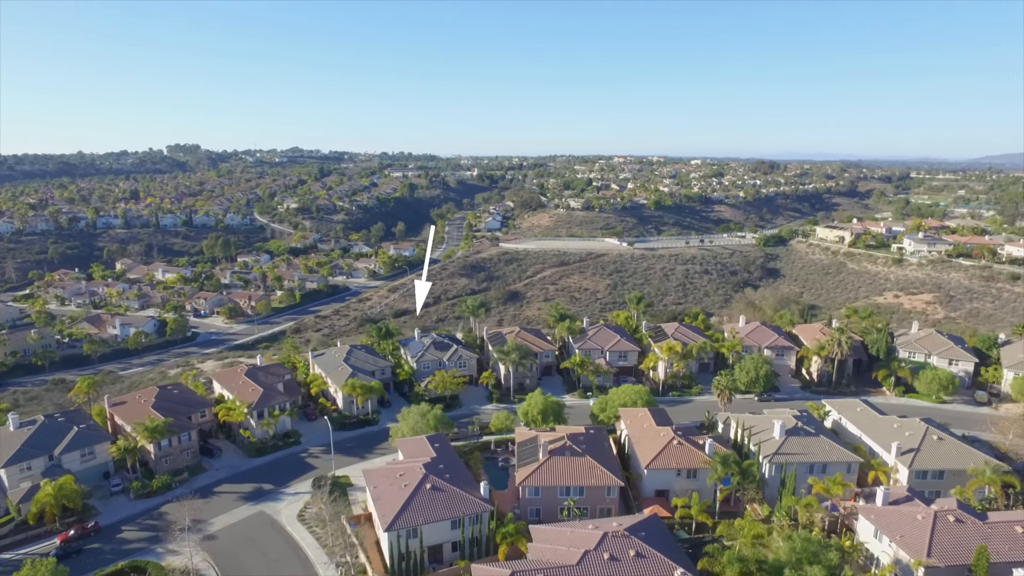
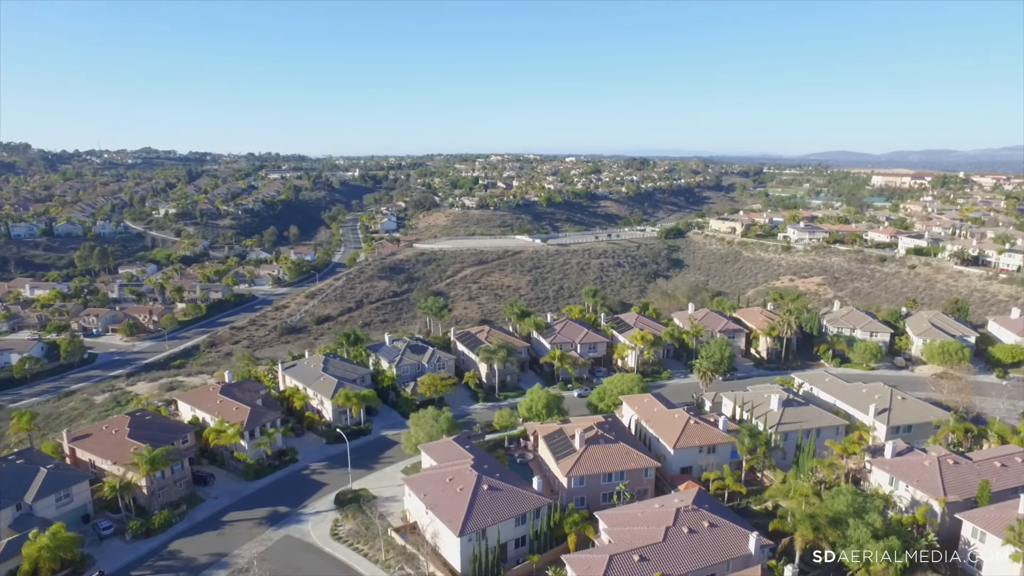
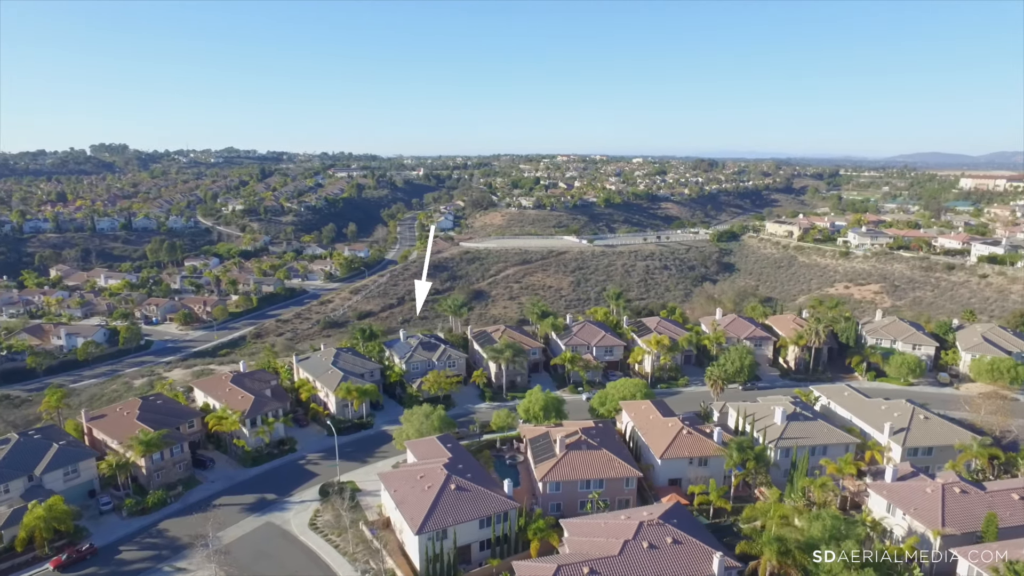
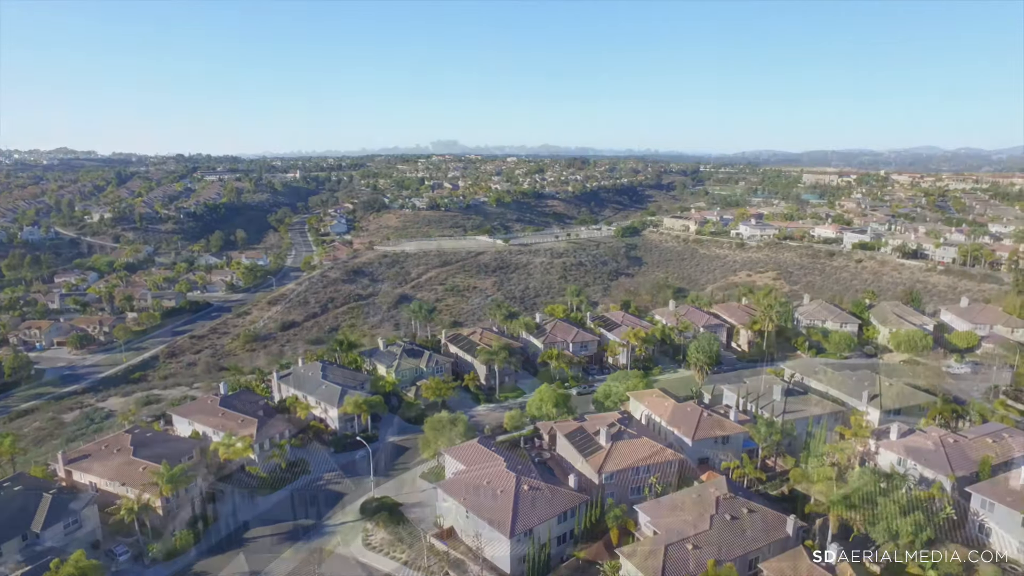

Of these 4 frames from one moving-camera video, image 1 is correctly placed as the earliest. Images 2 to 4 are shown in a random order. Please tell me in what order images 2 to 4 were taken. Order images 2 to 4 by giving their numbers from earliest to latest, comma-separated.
3, 2, 4
